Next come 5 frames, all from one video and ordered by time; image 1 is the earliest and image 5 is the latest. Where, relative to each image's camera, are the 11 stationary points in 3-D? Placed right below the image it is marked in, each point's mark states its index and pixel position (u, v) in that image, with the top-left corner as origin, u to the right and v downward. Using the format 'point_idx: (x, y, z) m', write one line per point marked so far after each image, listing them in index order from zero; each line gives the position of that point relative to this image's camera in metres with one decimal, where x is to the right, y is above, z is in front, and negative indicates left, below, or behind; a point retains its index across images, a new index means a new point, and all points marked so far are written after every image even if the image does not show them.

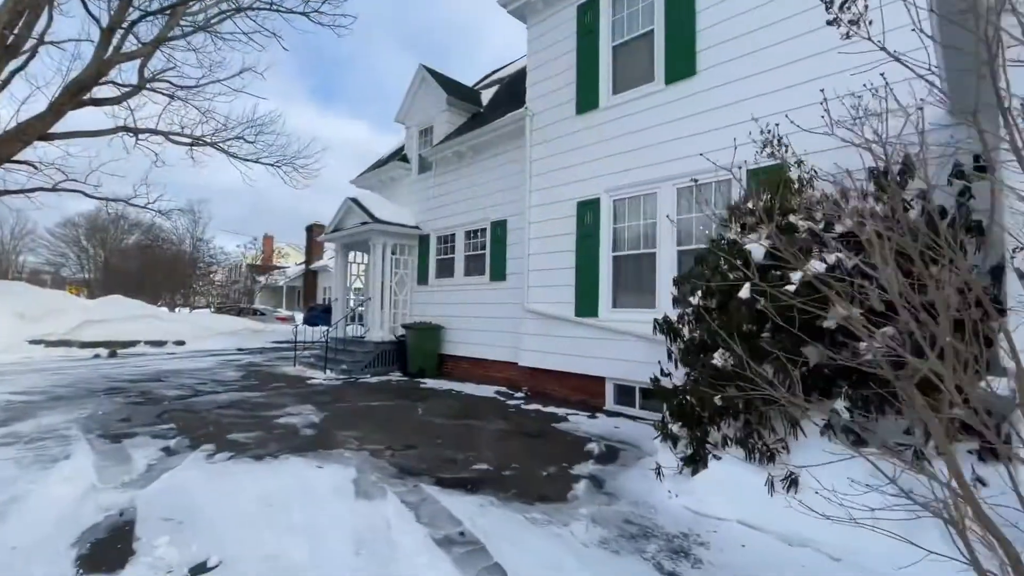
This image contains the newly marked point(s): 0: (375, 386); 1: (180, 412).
0: (-2.8, -2.0, +9.5) m
1: (-5.0, -1.9, +7.0) m
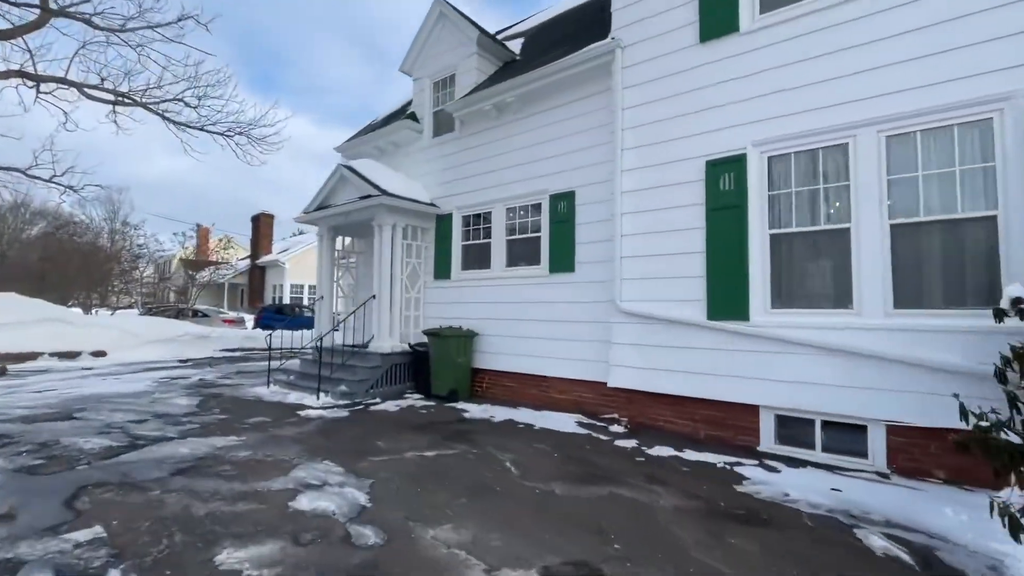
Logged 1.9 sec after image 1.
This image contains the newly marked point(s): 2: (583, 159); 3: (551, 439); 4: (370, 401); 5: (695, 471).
0: (-1.6, -1.9, +6.8) m
1: (-3.5, -1.8, +4.1) m
2: (+1.1, +2.0, +7.3) m
3: (+0.5, -1.9, +5.7) m
4: (-2.5, -2.0, +8.1) m
5: (+1.8, -1.8, +4.7) m
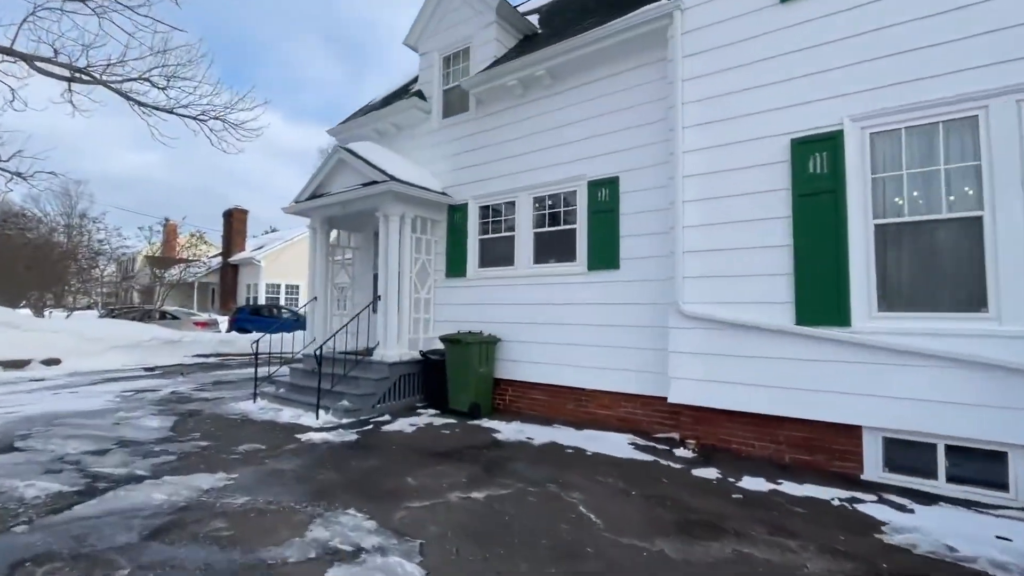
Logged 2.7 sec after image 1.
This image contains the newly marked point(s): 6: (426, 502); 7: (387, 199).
0: (-1.1, -1.9, +5.8) m
1: (-2.8, -1.8, +2.9) m
2: (+1.6, +2.0, +6.4) m
3: (+1.1, -1.9, +4.8) m
4: (-2.0, -2.0, +7.0) m
5: (+2.5, -1.8, +3.8) m
6: (-0.7, -1.8, +4.0) m
7: (-2.1, +1.5, +7.8) m
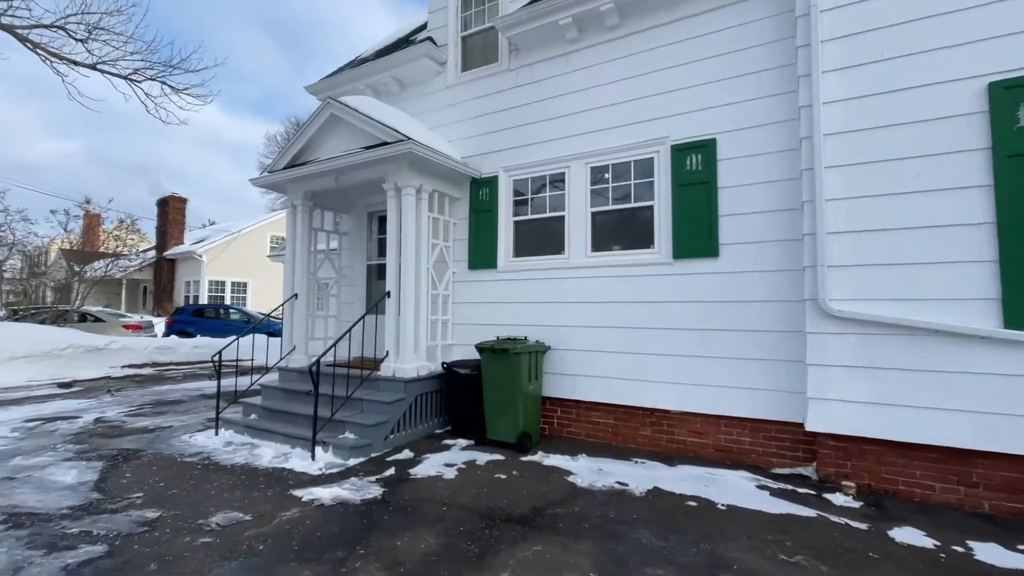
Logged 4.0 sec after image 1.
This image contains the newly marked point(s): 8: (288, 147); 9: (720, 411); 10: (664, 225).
0: (-0.3, -1.8, +4.1) m
1: (-1.7, -1.7, +1.1) m
2: (+2.4, +2.1, +5.0) m
3: (+2.0, -1.8, +3.4) m
4: (-1.3, -1.9, +5.3) m
5: (+3.5, -1.8, +2.5) m
6: (+0.3, -1.7, +2.4) m
7: (-1.5, +1.6, +6.0) m
8: (-3.3, +2.0, +6.9) m
9: (+2.2, -1.3, +5.0) m
10: (+1.7, +0.7, +5.4) m
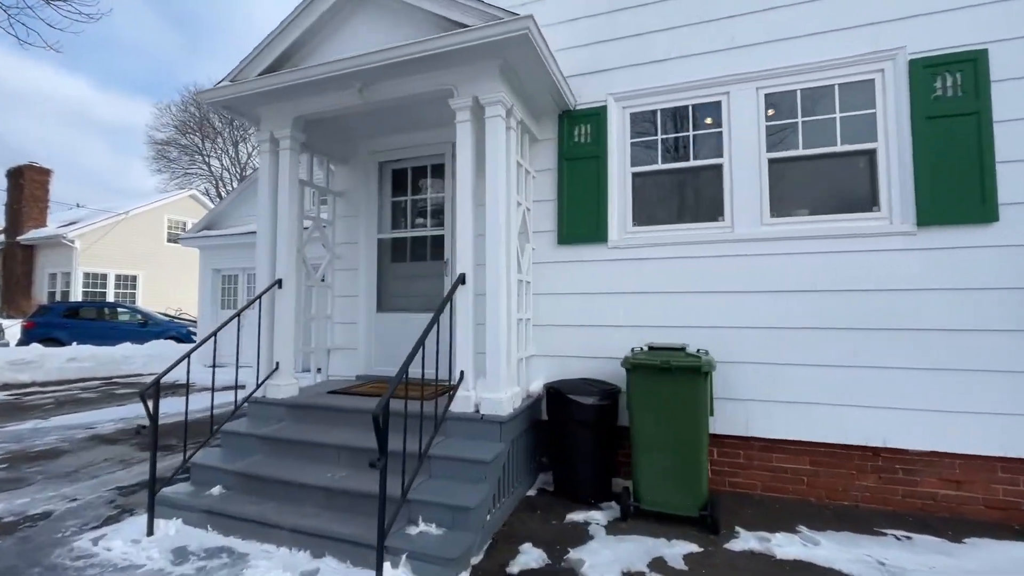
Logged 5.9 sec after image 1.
0: (+1.2, -1.7, +2.1) m
1: (+0.3, -1.5, -1.2) m
2: (+3.7, +2.2, +3.4) m
3: (+3.6, -1.6, +1.7) m
4: (0.0, -1.7, +3.0) m
5: (+5.2, -1.6, +1.1) m
6: (+2.1, -1.6, +0.4) m
7: (-0.2, +1.7, +3.7) m
8: (-2.2, +2.2, +4.2) m
9: (+3.5, -1.2, +3.4) m
10: (+3.0, +0.9, +3.7) m
